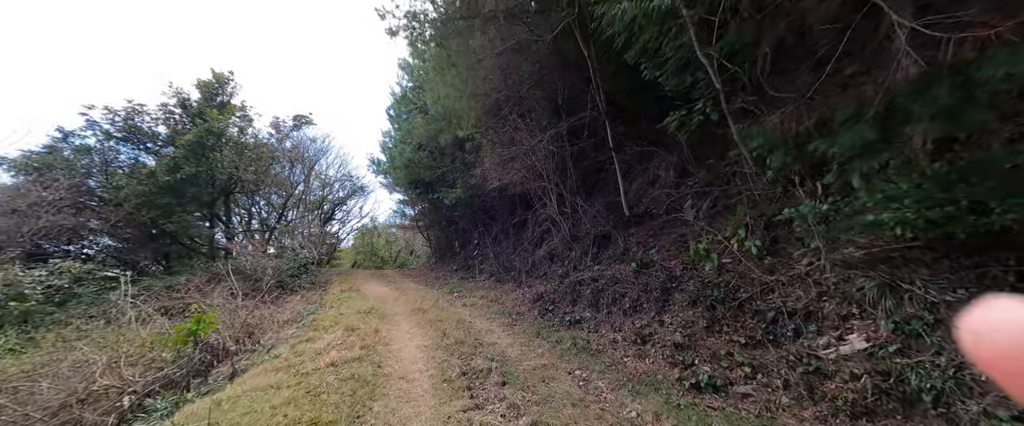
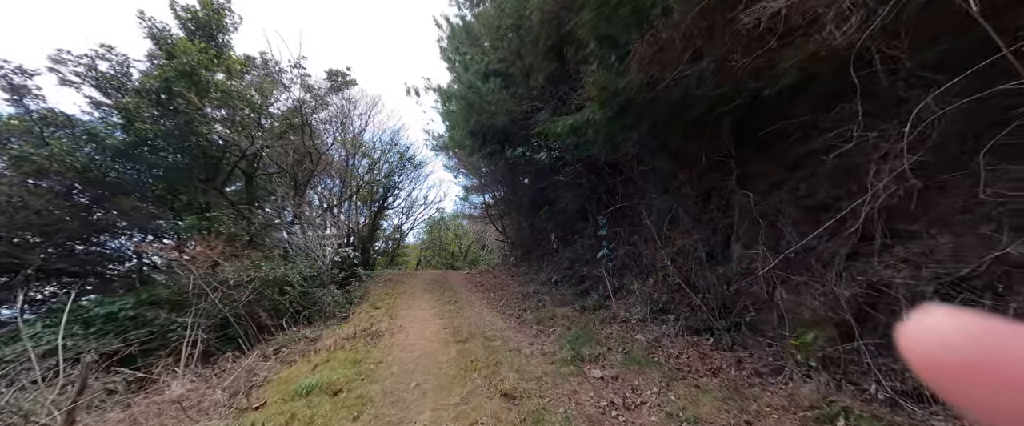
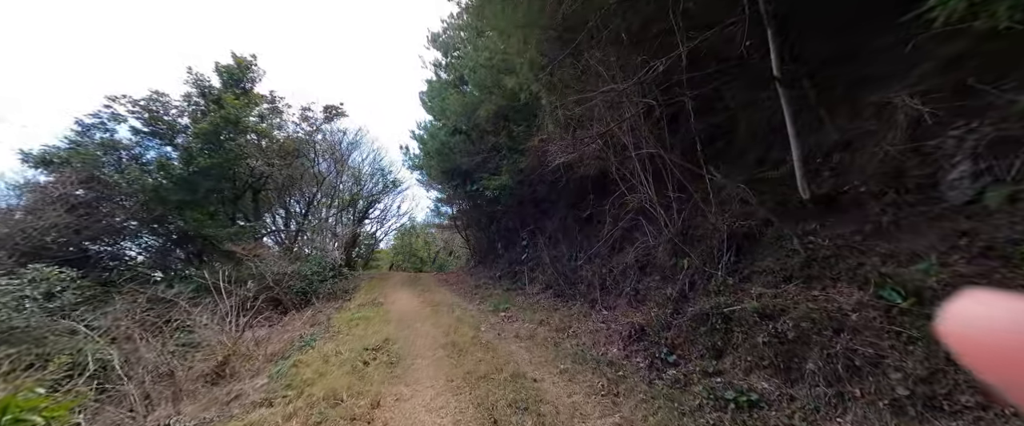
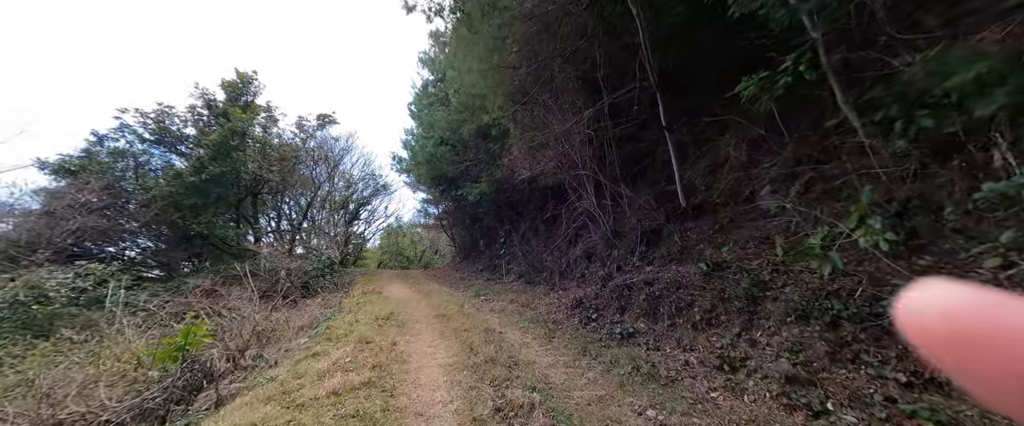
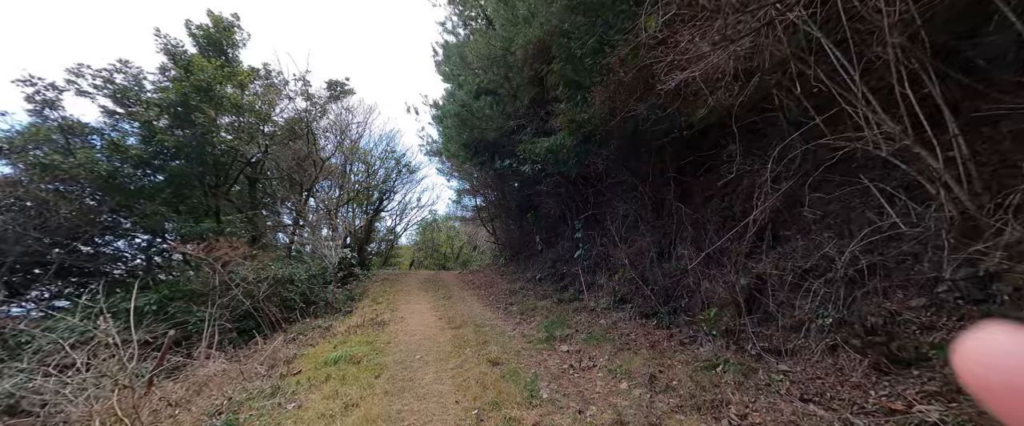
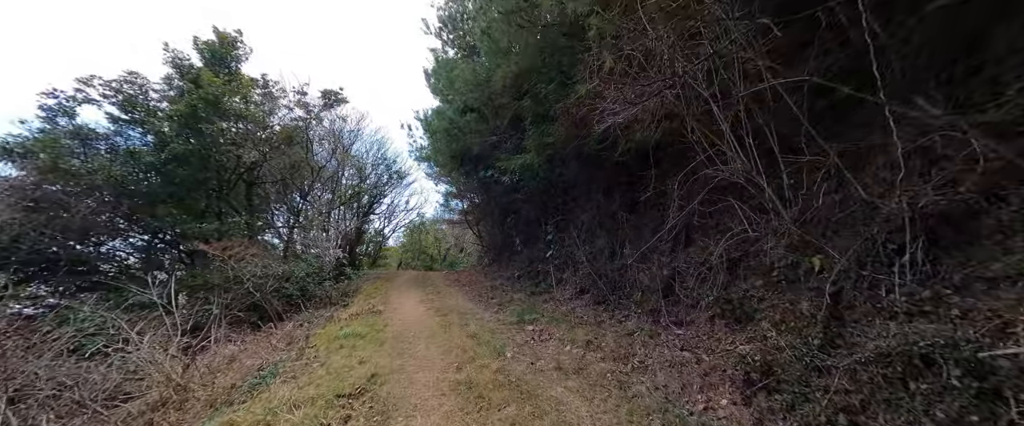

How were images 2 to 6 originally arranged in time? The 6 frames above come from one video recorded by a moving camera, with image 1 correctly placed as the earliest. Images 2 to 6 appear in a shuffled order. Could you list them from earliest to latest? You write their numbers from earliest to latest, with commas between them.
4, 3, 6, 5, 2
